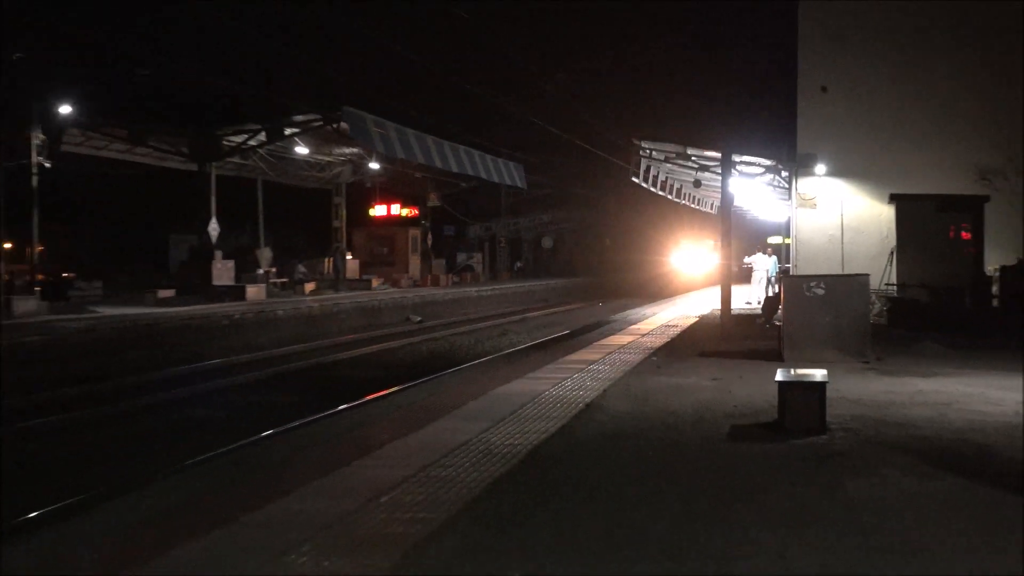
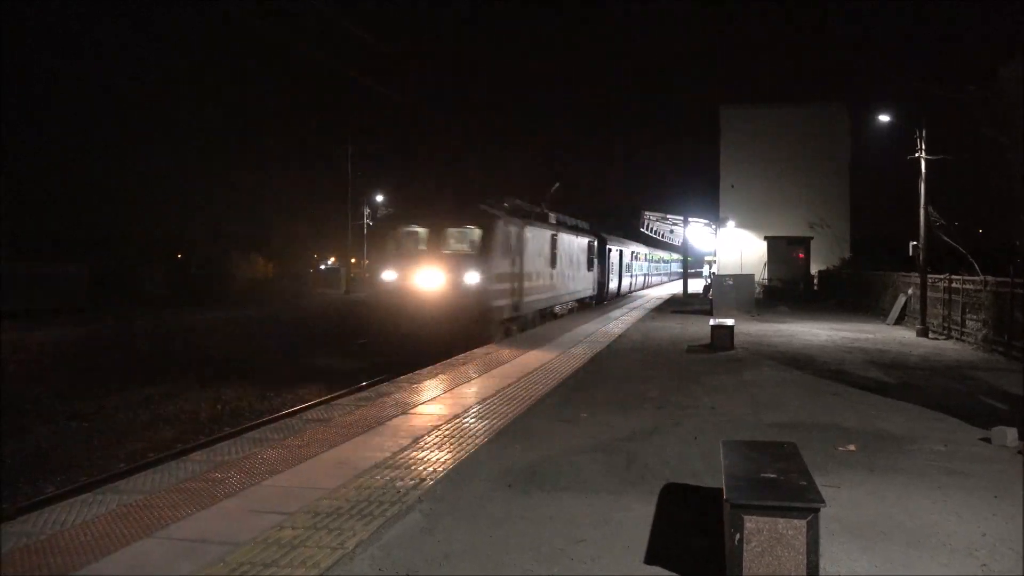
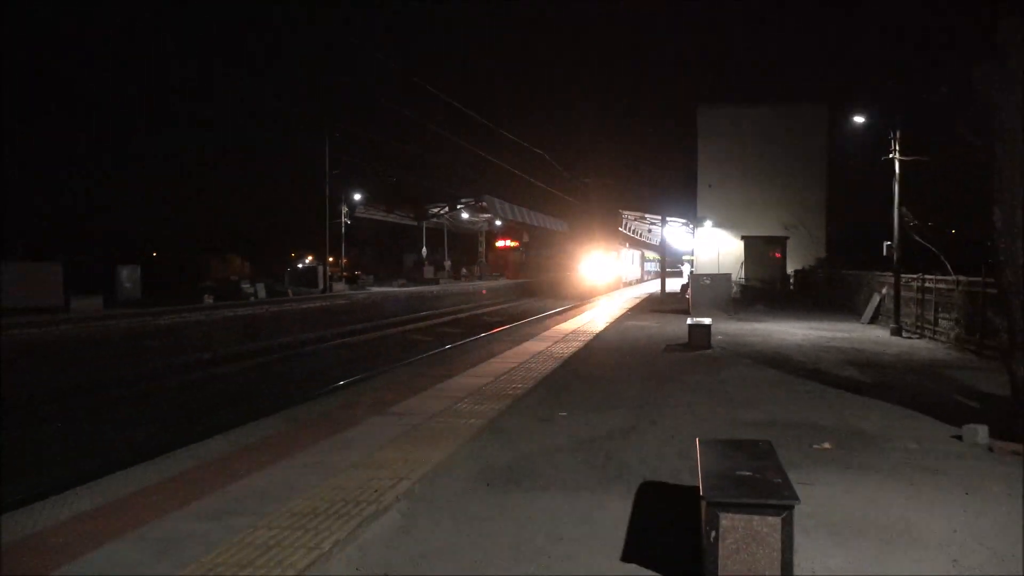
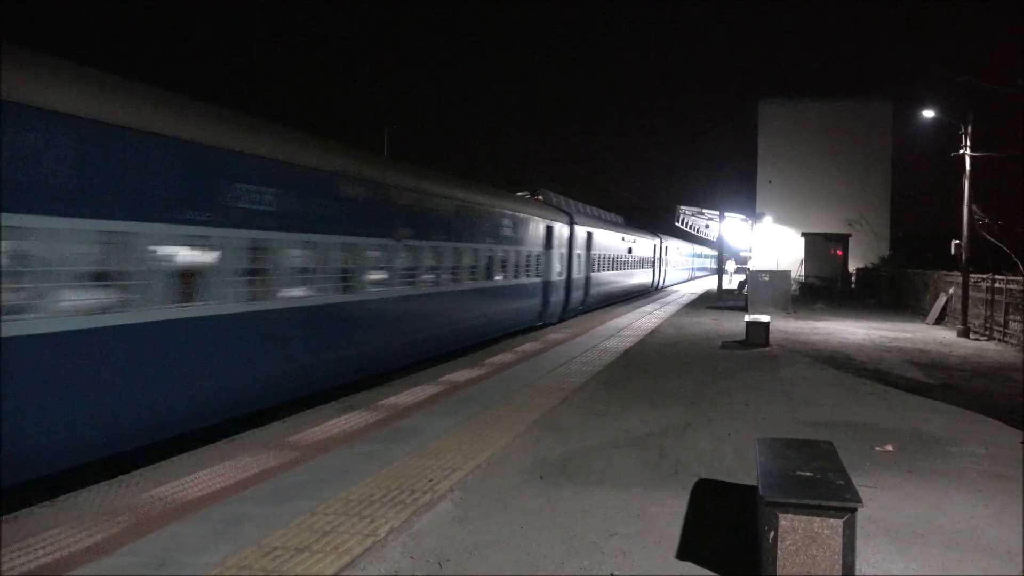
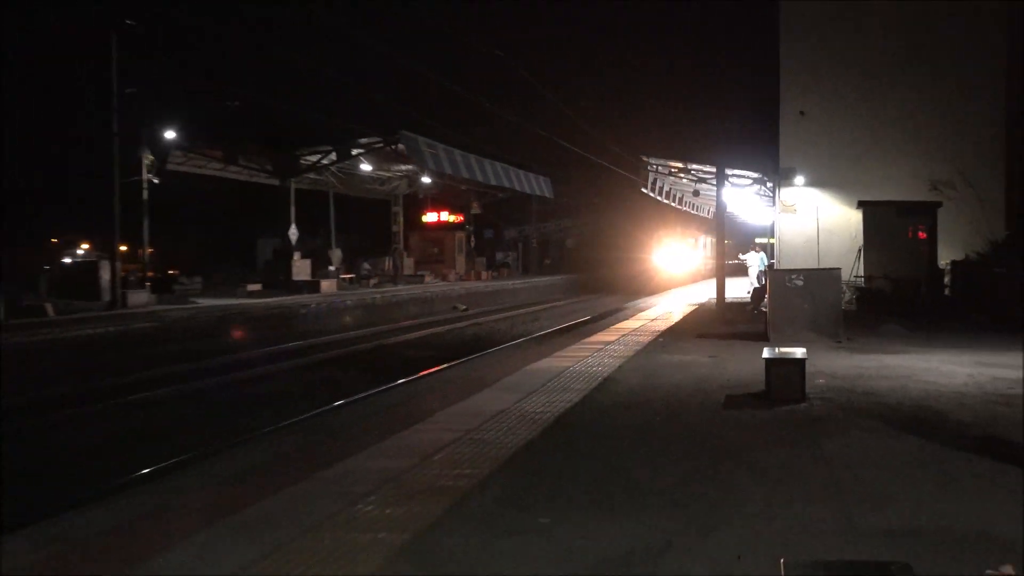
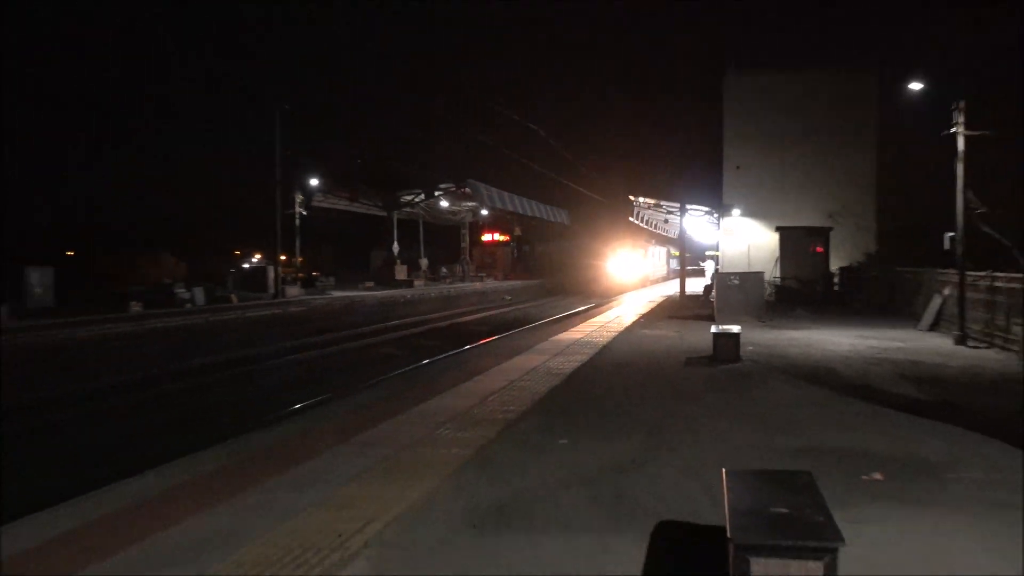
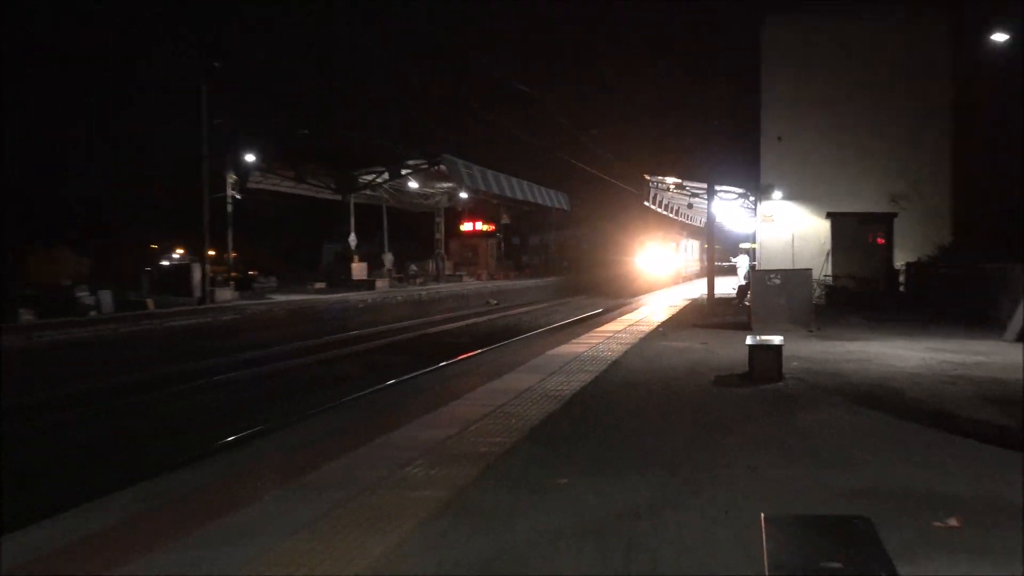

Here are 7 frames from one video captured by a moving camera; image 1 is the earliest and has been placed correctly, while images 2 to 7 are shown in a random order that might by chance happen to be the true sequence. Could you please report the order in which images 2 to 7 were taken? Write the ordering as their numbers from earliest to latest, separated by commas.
5, 7, 6, 3, 2, 4
